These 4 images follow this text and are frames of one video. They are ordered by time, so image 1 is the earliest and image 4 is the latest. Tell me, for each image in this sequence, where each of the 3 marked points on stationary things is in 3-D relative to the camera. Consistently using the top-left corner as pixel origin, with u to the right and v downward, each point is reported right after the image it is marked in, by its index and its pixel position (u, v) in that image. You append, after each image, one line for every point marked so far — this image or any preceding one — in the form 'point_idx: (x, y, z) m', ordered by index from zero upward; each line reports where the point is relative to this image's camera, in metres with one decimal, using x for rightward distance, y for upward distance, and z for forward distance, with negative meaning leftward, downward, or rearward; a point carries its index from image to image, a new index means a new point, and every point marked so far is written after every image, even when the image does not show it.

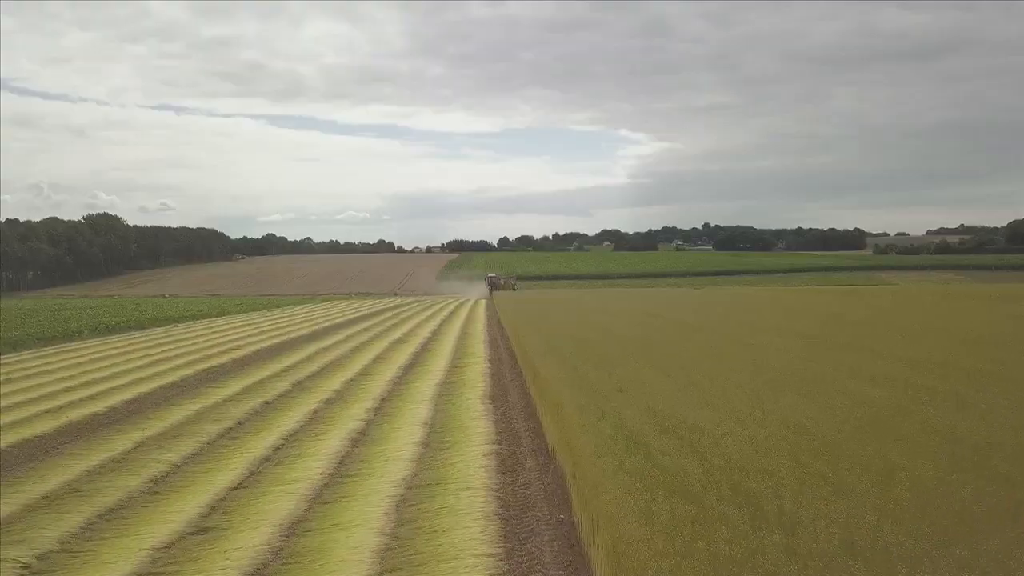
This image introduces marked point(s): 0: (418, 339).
0: (-2.7, -1.5, +19.8) m
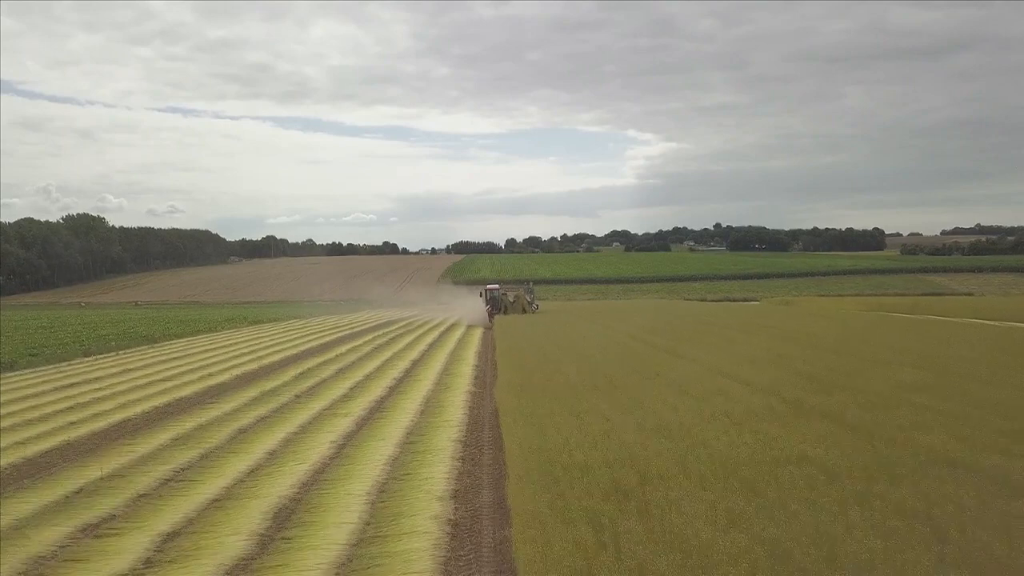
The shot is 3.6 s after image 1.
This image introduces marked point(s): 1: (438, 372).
0: (-2.5, -1.8, +16.5) m
1: (-1.6, -1.8, +15.0) m
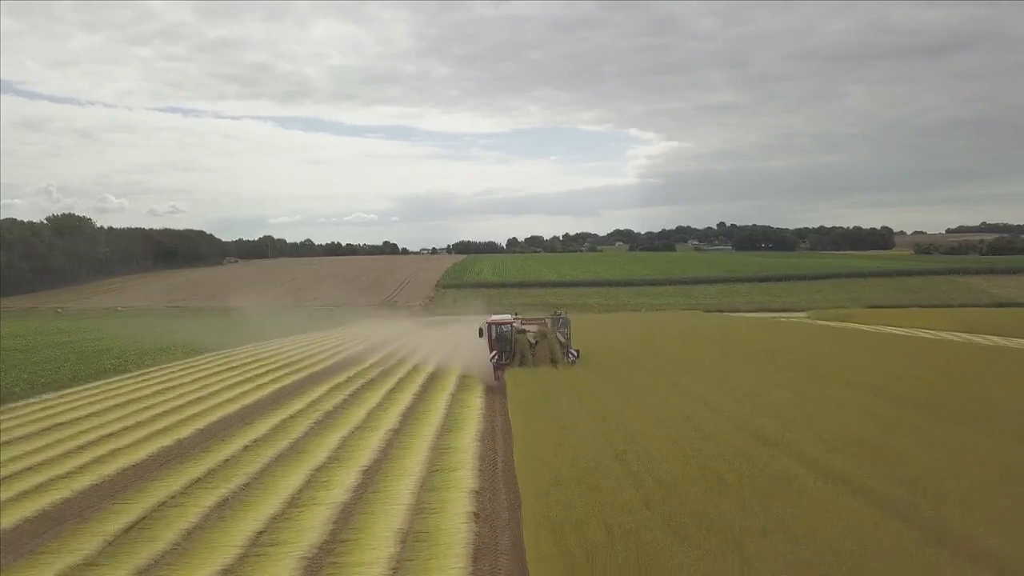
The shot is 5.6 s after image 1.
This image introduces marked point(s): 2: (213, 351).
0: (-2.3, -1.9, +14.6) m
1: (-1.3, -2.0, +13.1) m
2: (-8.8, -1.9, +19.4) m
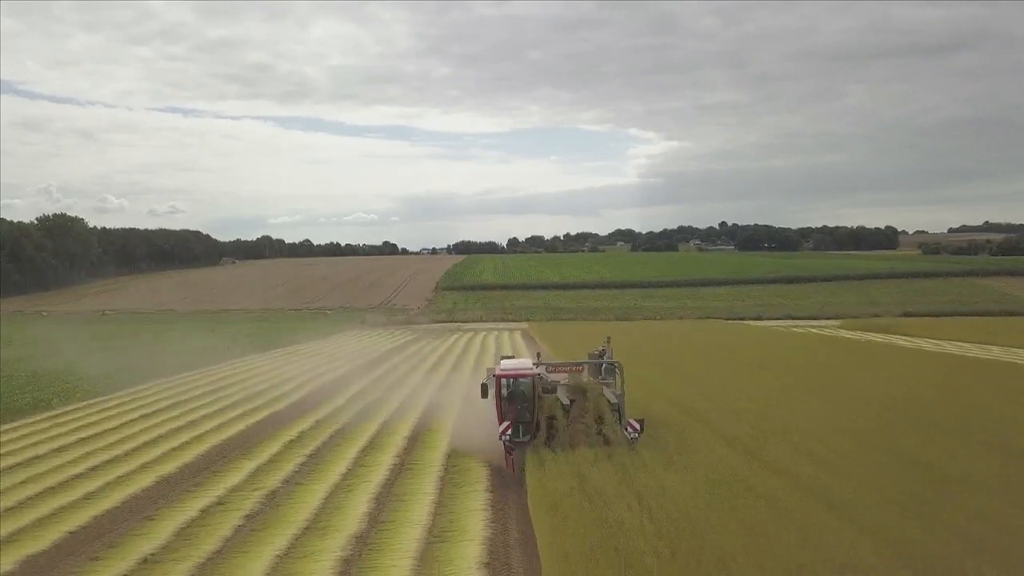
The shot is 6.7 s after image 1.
0: (-2.2, -2.1, +13.6) m
1: (-1.3, -2.1, +12.1) m
2: (-8.7, -2.0, +18.5) m
